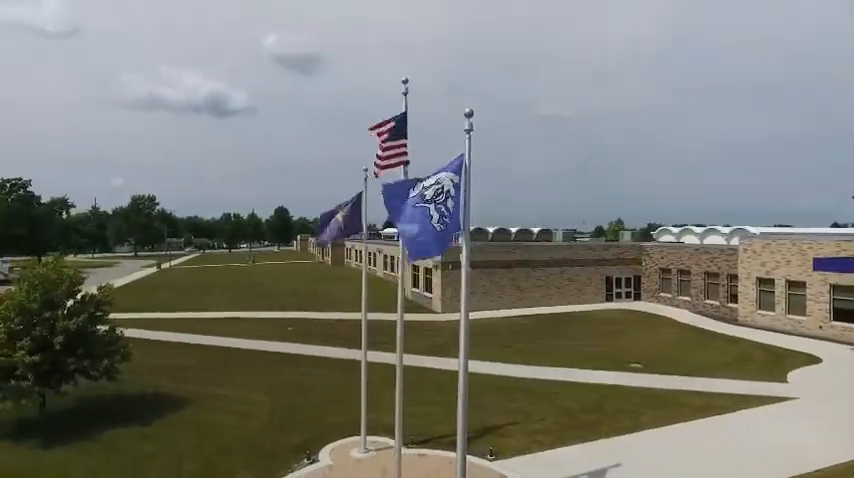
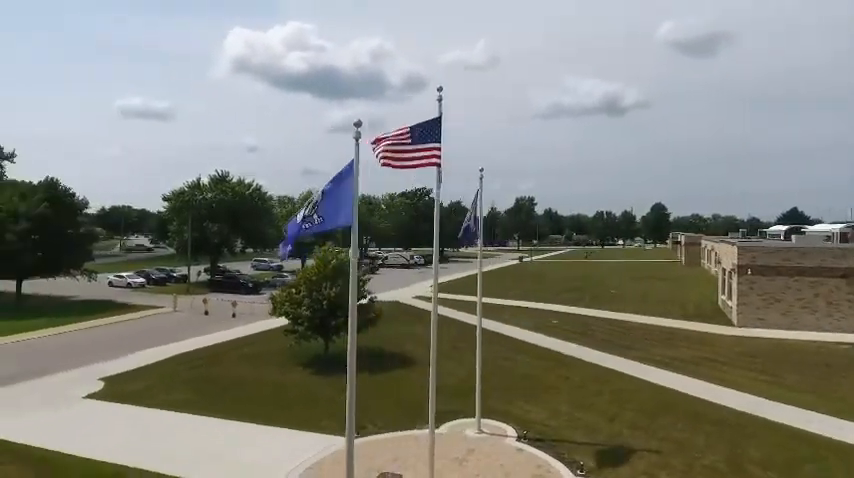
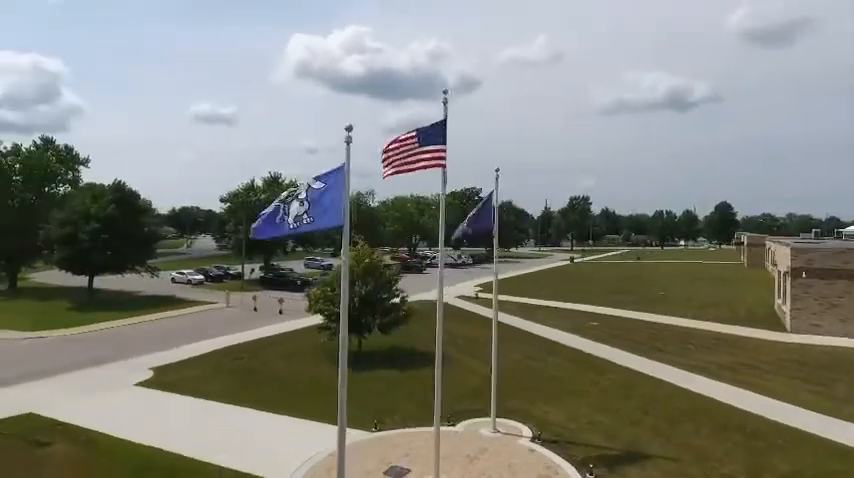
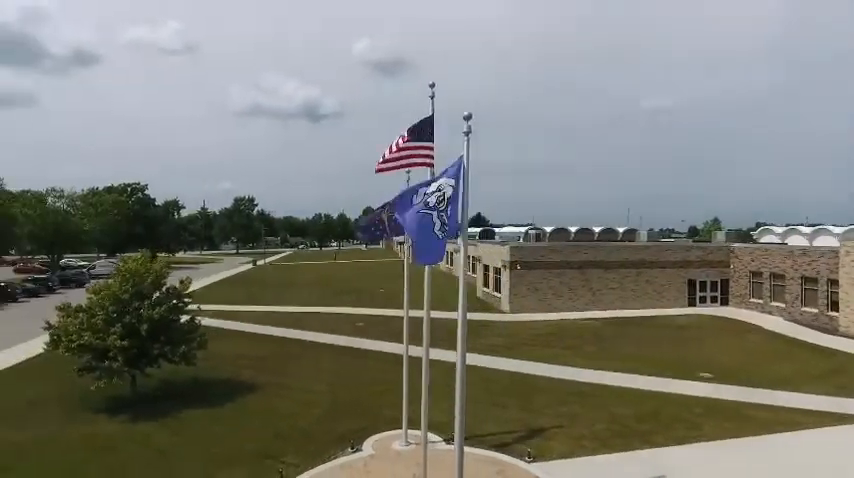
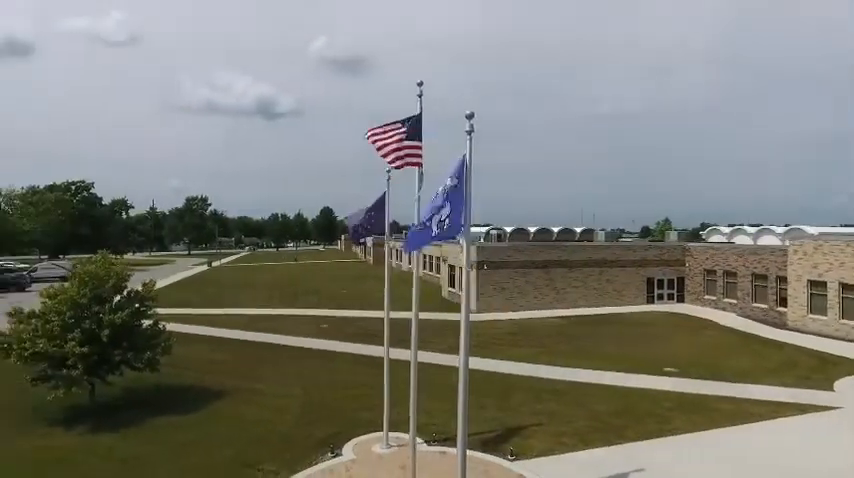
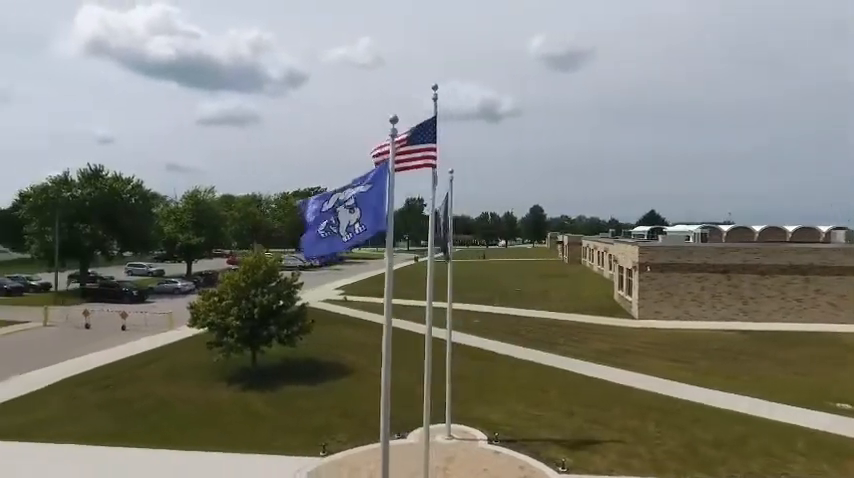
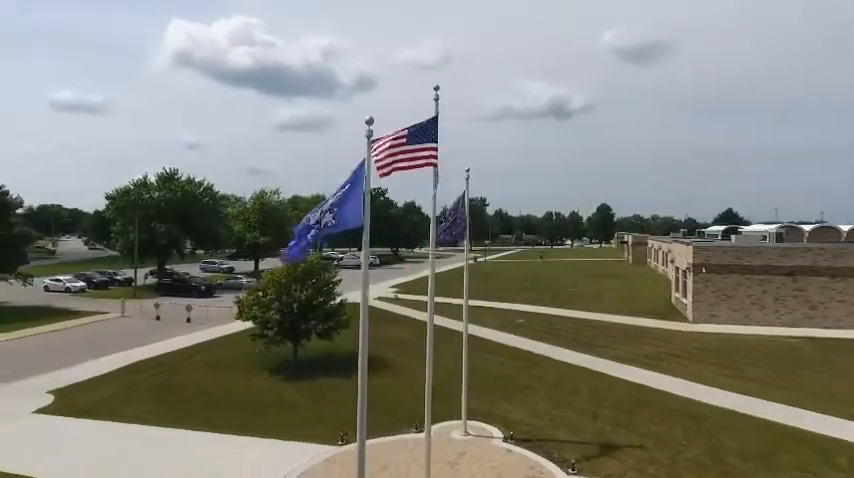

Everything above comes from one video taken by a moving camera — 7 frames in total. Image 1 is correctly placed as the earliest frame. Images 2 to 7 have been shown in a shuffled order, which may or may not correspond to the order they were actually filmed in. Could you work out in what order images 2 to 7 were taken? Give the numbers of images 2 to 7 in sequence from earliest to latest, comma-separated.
5, 4, 6, 7, 2, 3
